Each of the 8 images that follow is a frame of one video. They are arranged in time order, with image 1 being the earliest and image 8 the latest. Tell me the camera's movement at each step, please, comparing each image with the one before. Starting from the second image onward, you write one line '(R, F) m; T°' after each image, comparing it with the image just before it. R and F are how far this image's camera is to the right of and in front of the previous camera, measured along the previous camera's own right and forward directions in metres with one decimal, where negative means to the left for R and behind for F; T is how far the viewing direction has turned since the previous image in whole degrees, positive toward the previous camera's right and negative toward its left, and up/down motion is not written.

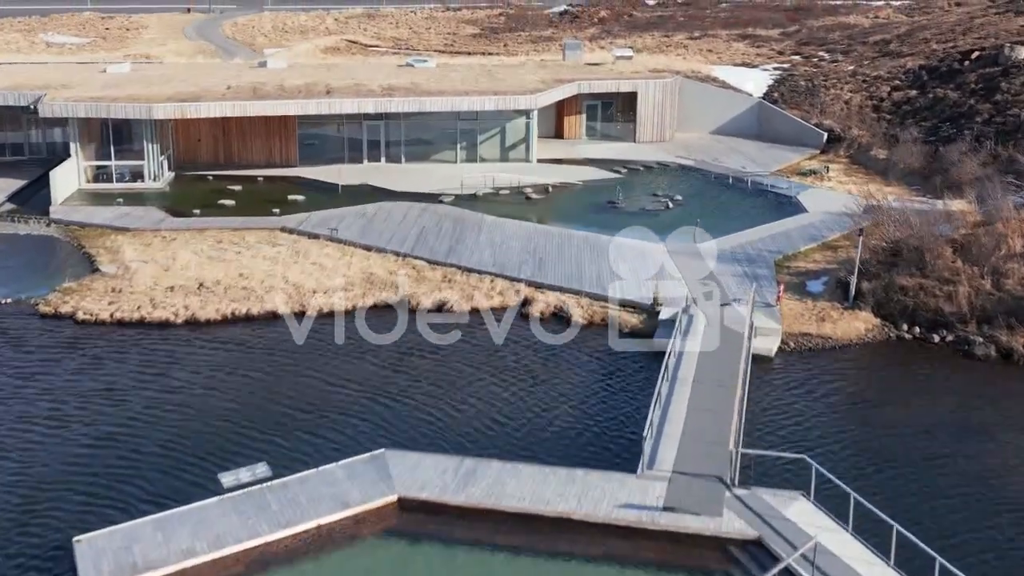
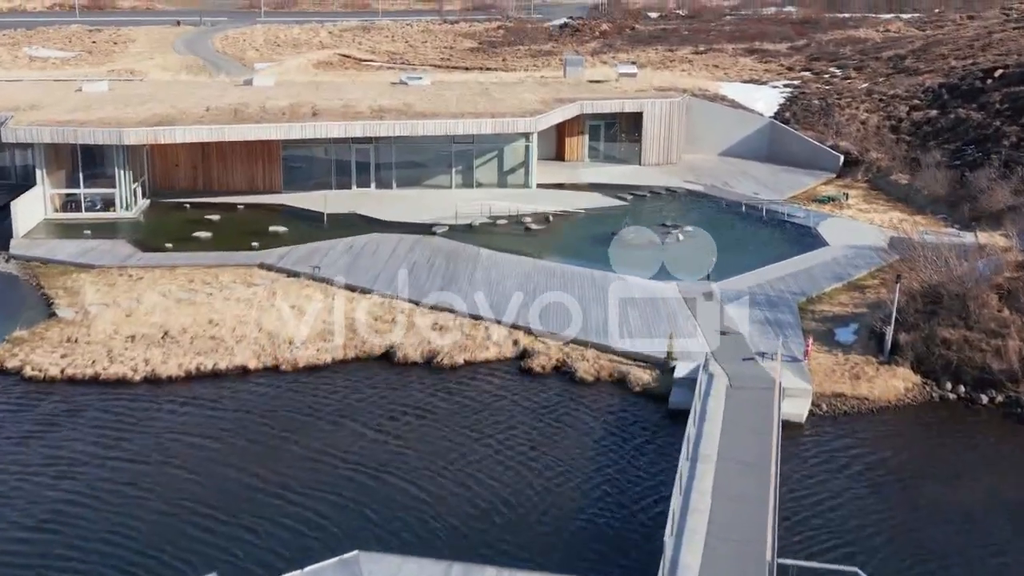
(0.0, +1.8) m; 0°
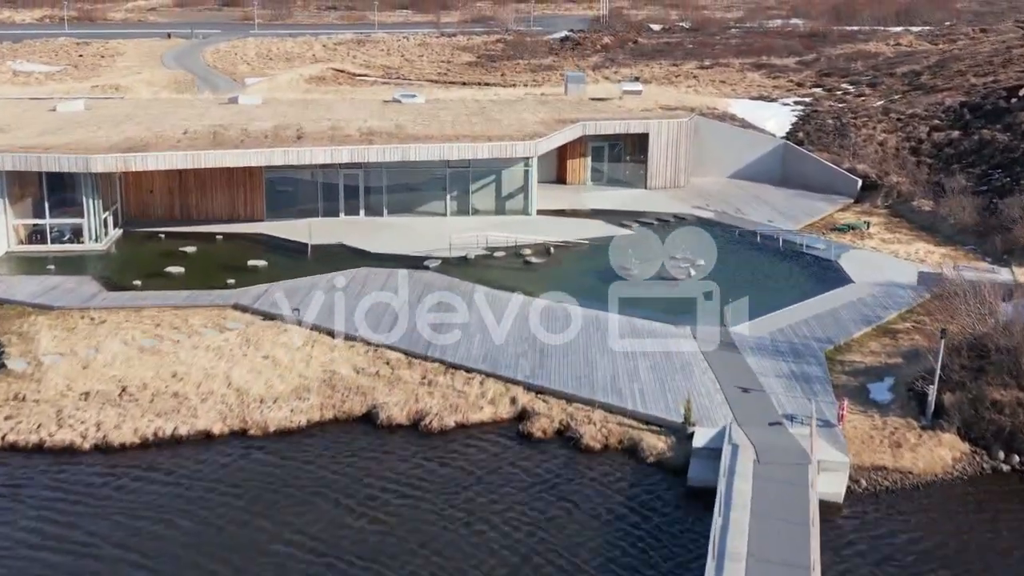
(0.0, +1.7) m; 0°
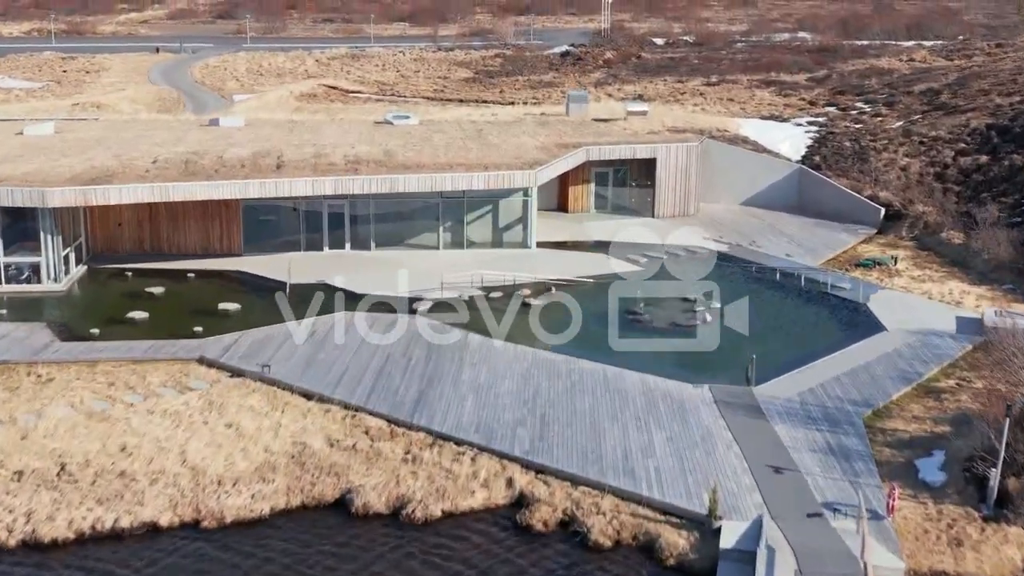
(+0.1, +1.9) m; 0°
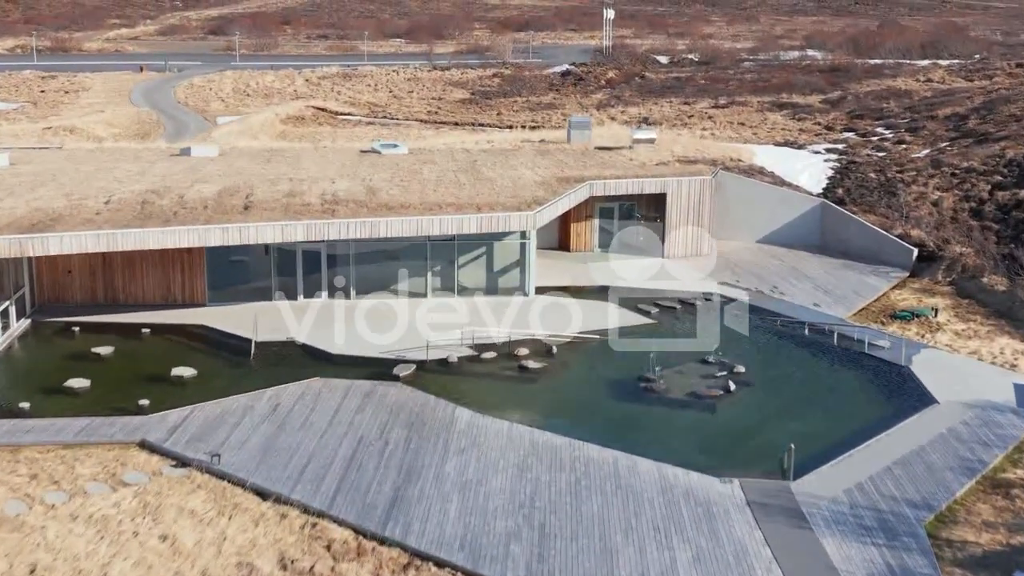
(+0.1, +2.4) m; 0°
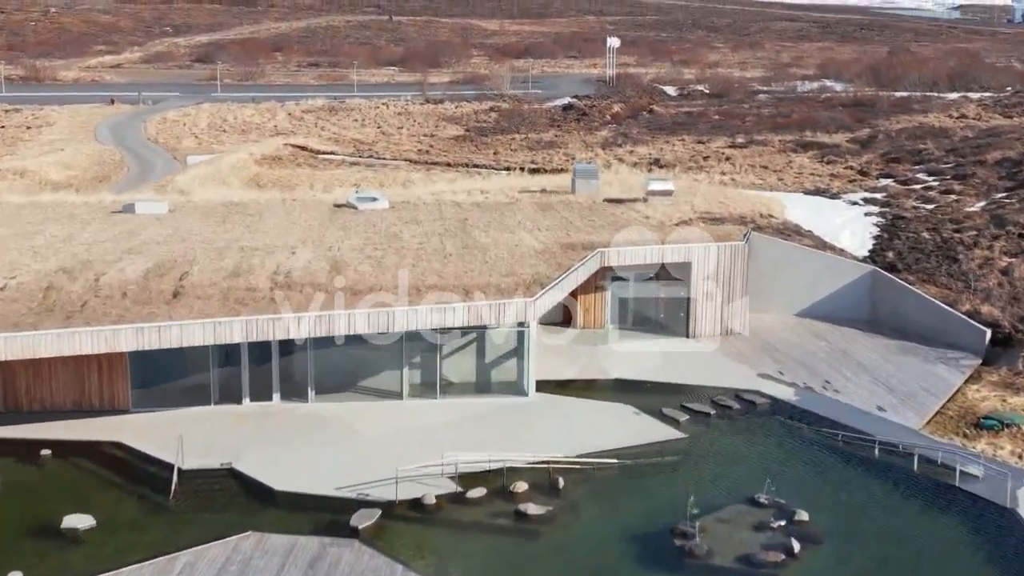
(+0.1, +3.9) m; 0°
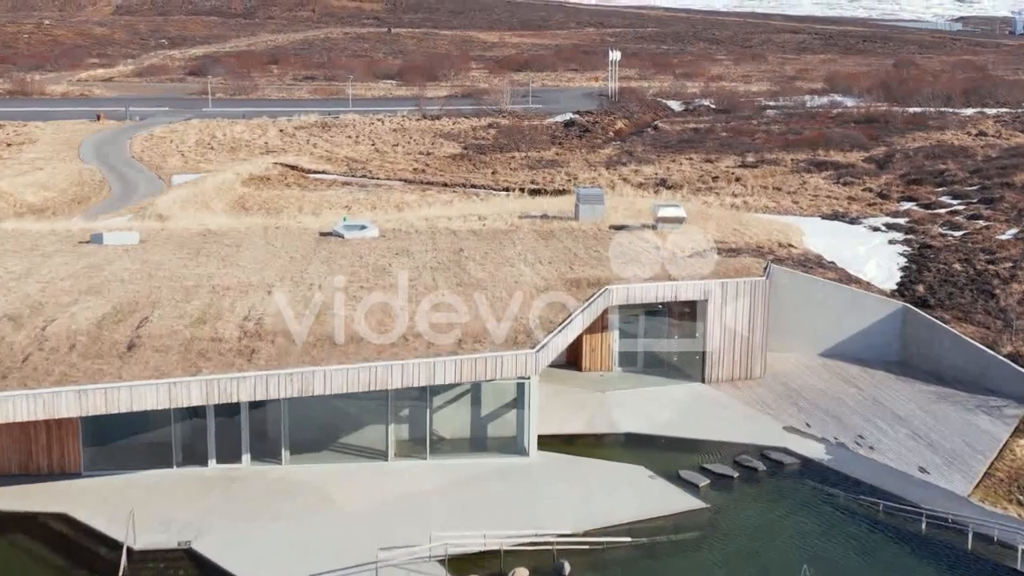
(0.0, +1.8) m; 0°
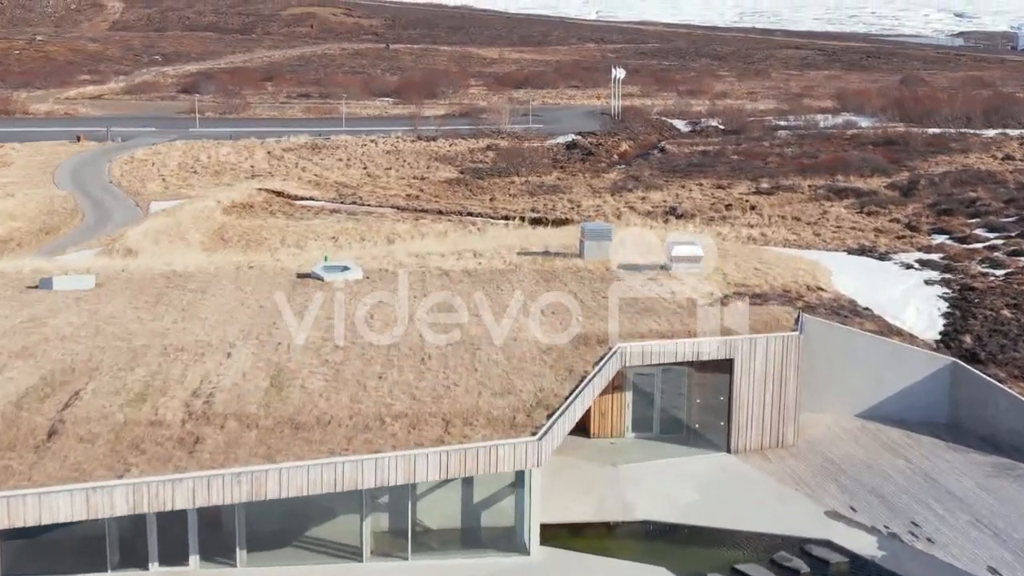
(0.0, +2.3) m; 0°
